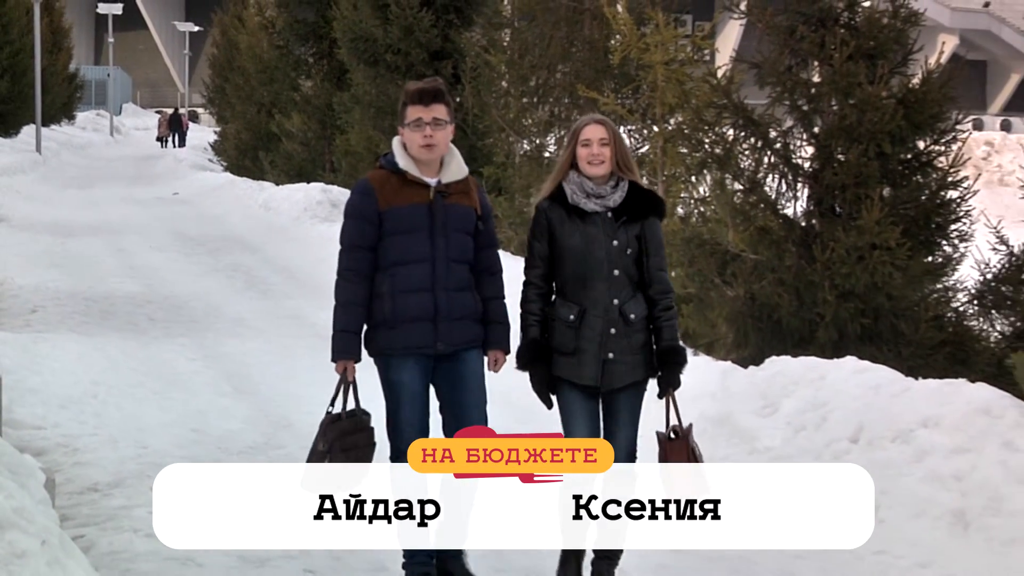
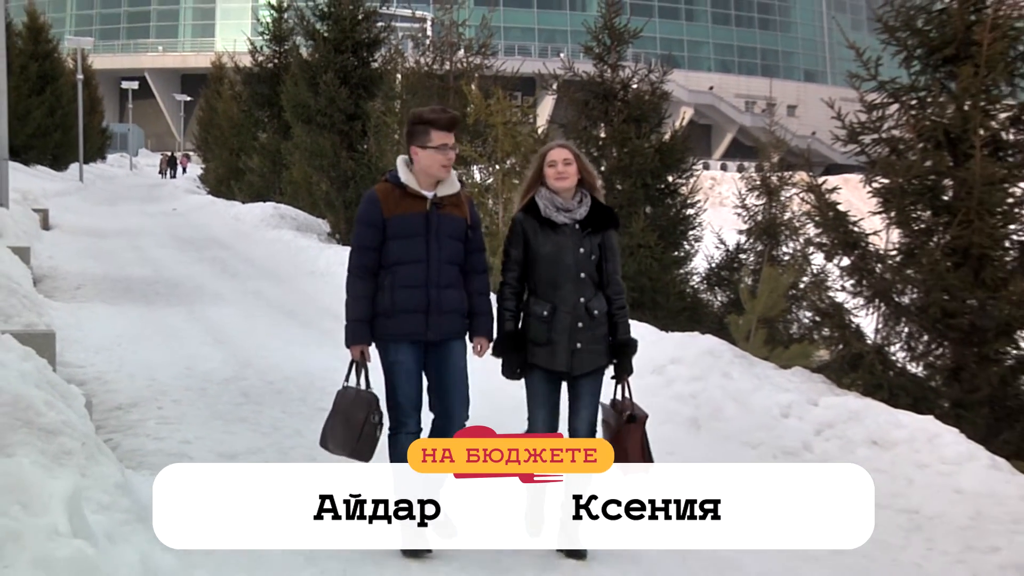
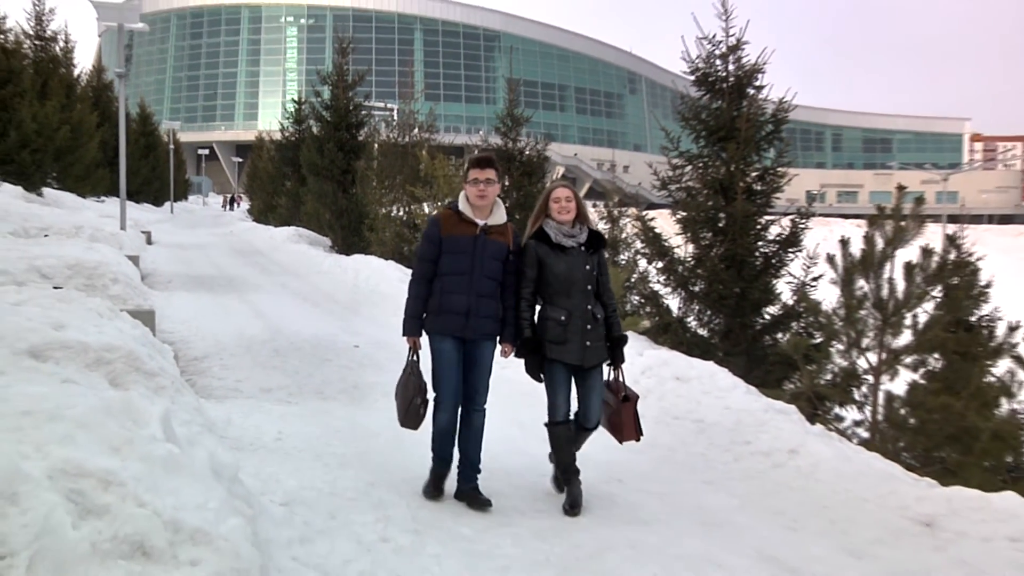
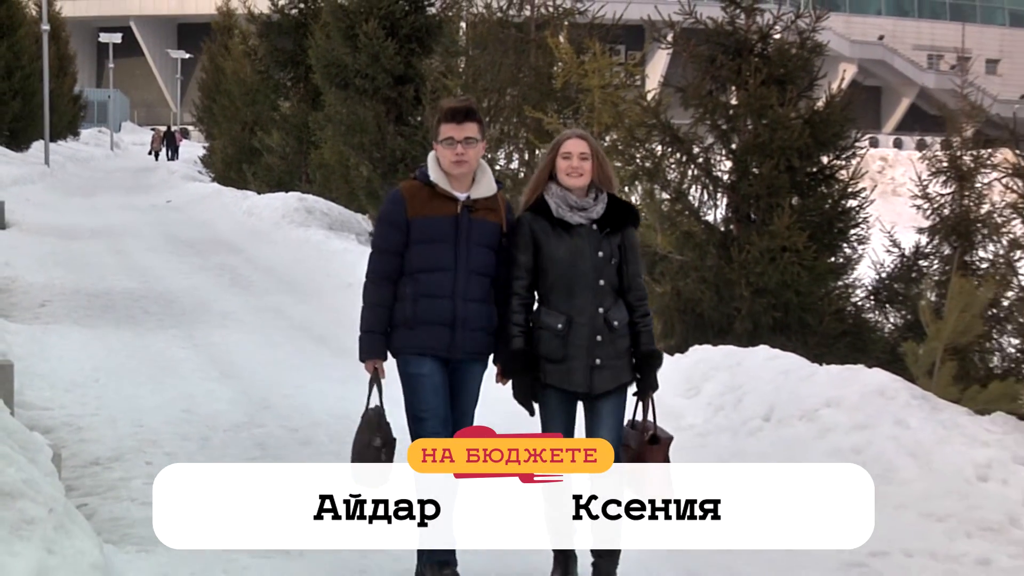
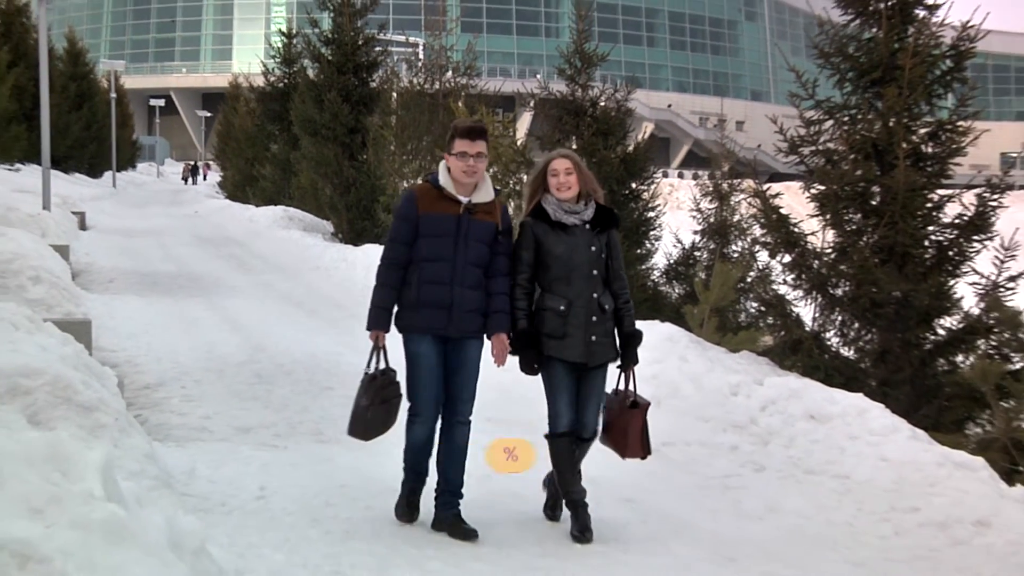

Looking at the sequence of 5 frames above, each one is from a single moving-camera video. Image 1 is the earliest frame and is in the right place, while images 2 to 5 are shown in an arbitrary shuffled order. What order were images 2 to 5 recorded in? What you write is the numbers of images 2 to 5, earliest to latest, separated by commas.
4, 2, 5, 3
